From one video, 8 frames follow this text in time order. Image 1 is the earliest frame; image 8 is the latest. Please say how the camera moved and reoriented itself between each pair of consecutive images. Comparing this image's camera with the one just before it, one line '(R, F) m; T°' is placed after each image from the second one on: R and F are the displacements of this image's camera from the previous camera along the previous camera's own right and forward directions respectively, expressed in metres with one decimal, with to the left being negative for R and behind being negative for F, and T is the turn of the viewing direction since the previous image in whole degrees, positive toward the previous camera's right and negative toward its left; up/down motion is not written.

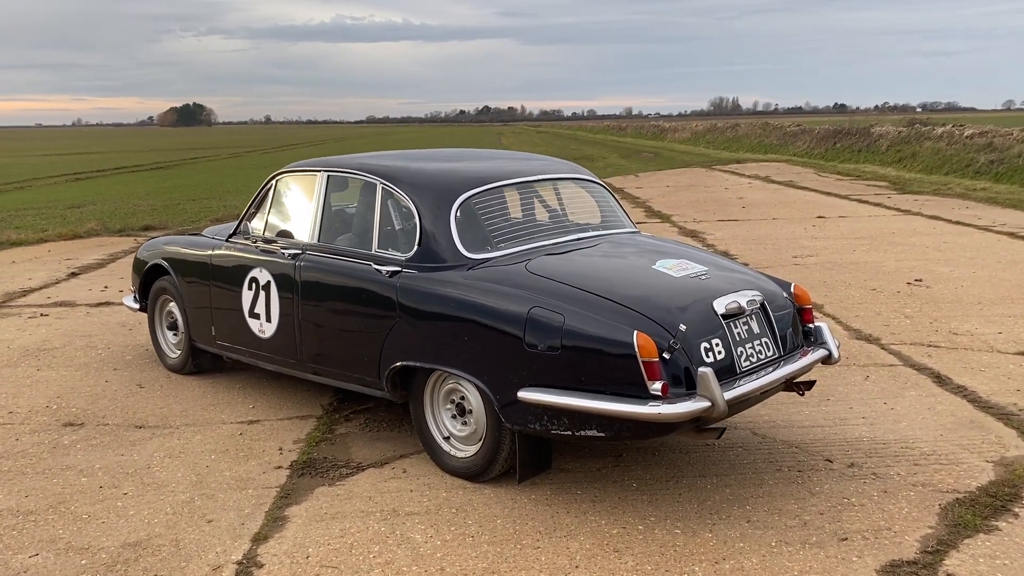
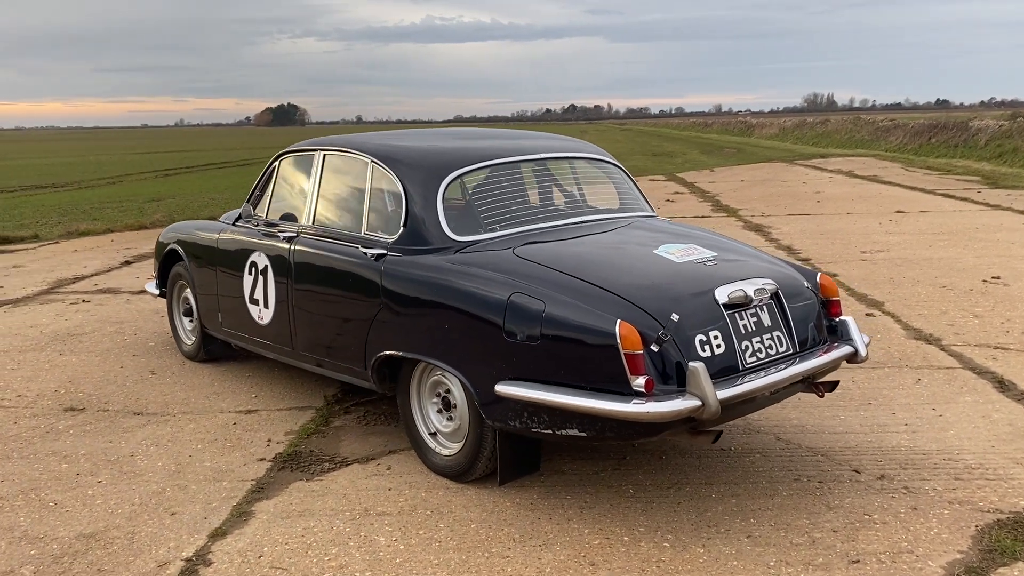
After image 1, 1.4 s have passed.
(+0.4, +0.3) m; -5°
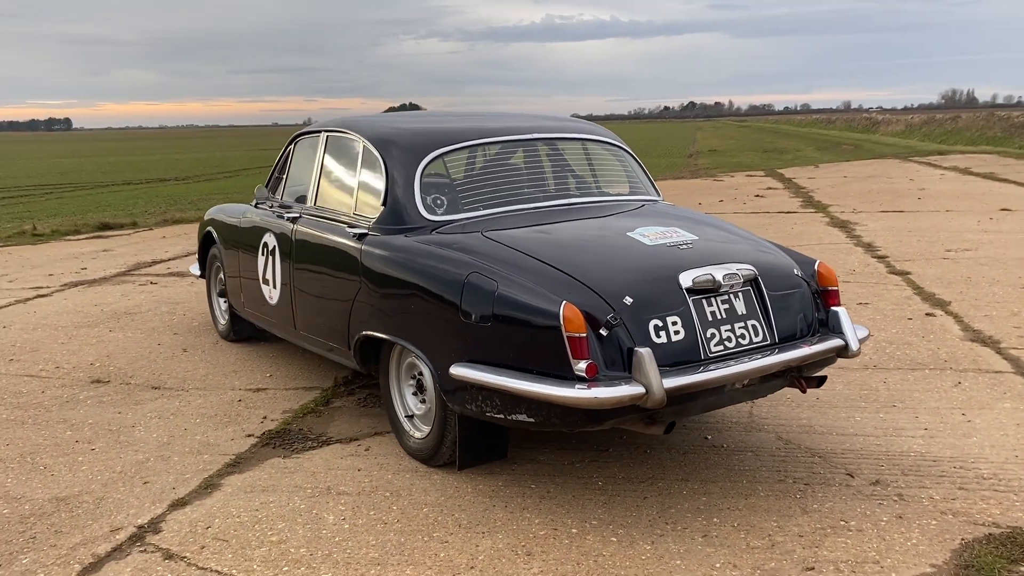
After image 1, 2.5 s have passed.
(+0.6, +0.1) m; -7°
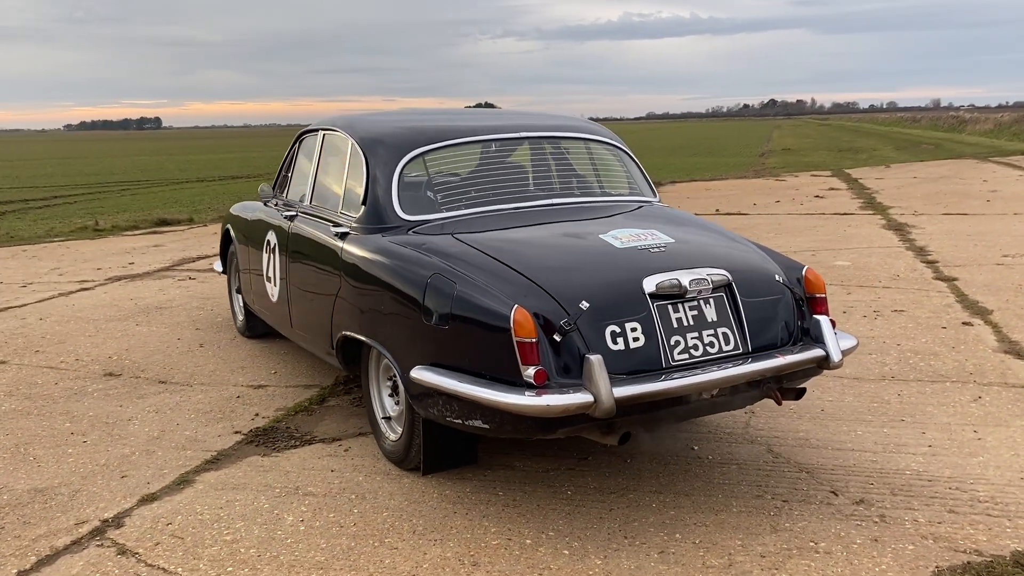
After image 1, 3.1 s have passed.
(+0.4, +0.1) m; -5°
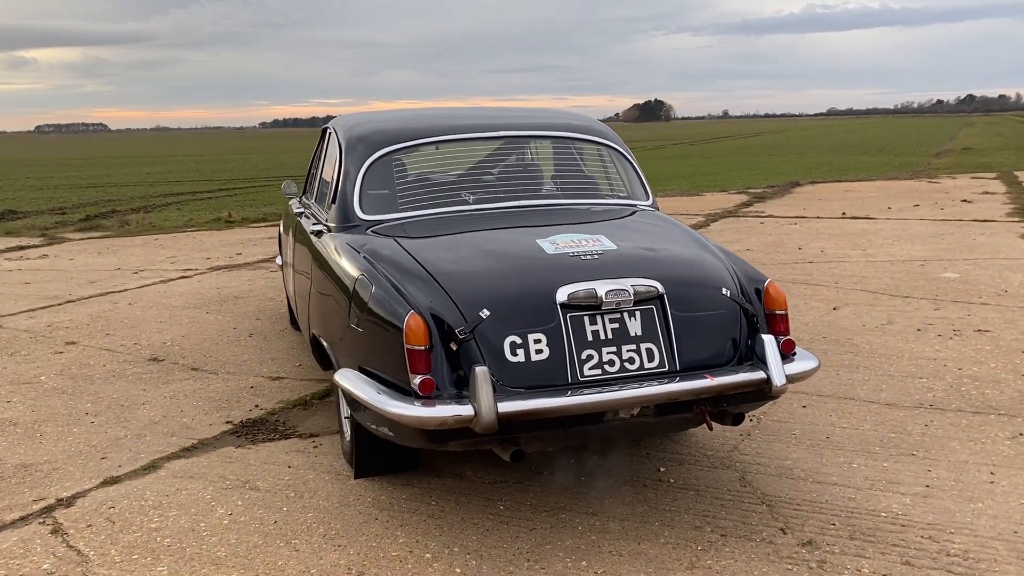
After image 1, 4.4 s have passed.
(+0.9, +0.2) m; -11°
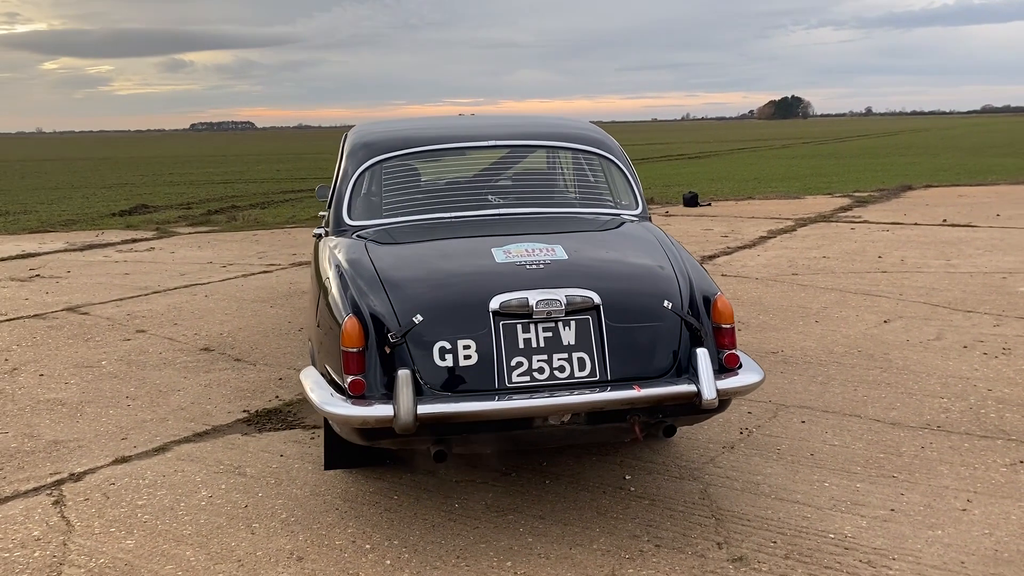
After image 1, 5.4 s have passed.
(+0.6, -0.1) m; -8°
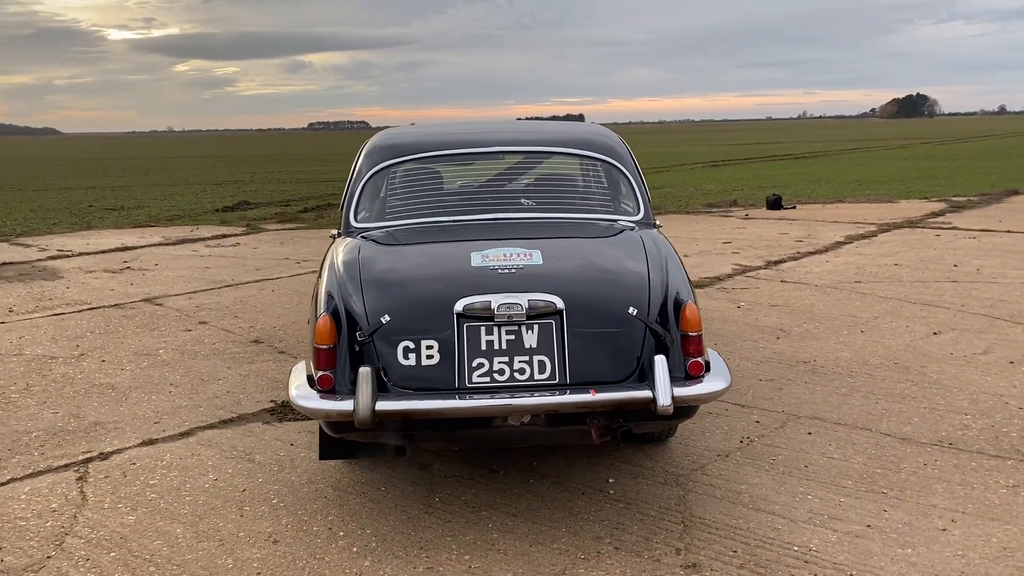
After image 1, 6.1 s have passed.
(+0.5, -0.1) m; -7°
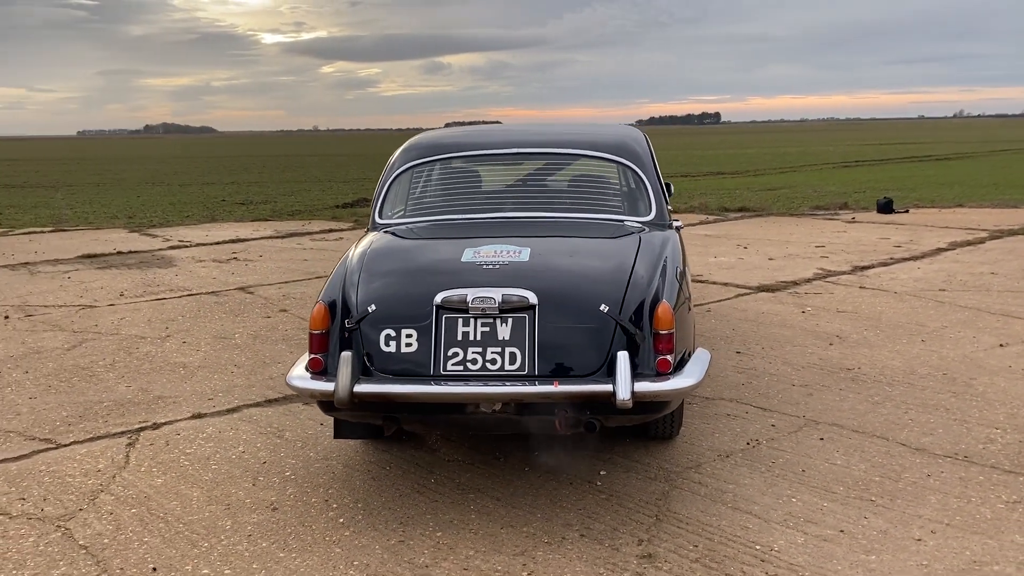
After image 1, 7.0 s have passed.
(+0.6, -0.1) m; -8°
